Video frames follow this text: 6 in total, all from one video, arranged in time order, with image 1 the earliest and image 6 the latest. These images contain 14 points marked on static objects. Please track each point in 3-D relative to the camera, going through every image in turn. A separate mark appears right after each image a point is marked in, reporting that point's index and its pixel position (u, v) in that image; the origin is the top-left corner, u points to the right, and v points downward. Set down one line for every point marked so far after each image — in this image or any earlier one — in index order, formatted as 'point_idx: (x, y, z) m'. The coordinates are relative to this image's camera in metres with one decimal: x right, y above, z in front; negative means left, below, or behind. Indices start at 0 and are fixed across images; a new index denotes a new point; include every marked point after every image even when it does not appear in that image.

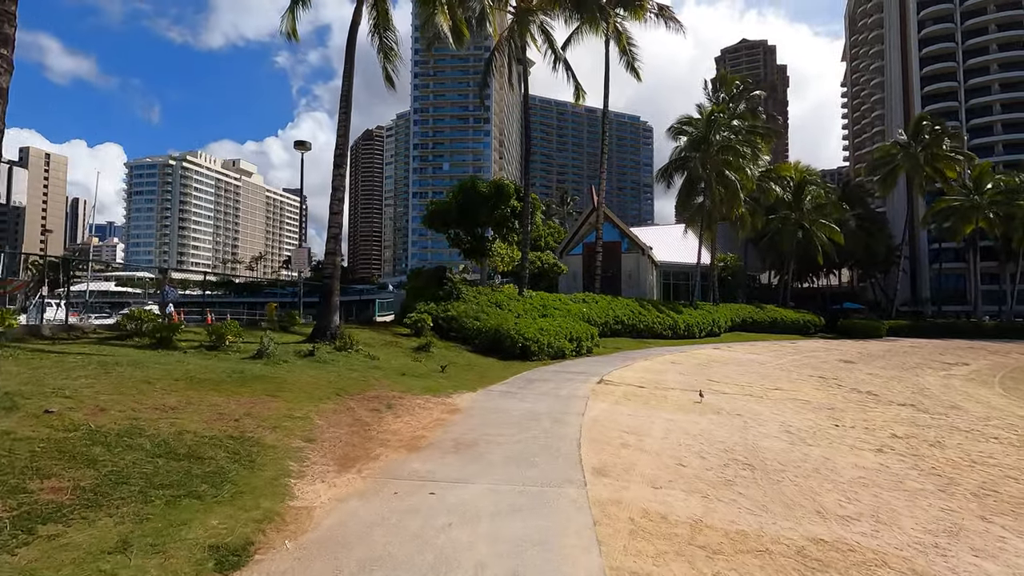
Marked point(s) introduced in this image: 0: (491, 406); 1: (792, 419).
0: (-0.3, -2.0, +9.0) m
1: (+5.3, -2.4, +9.9) m
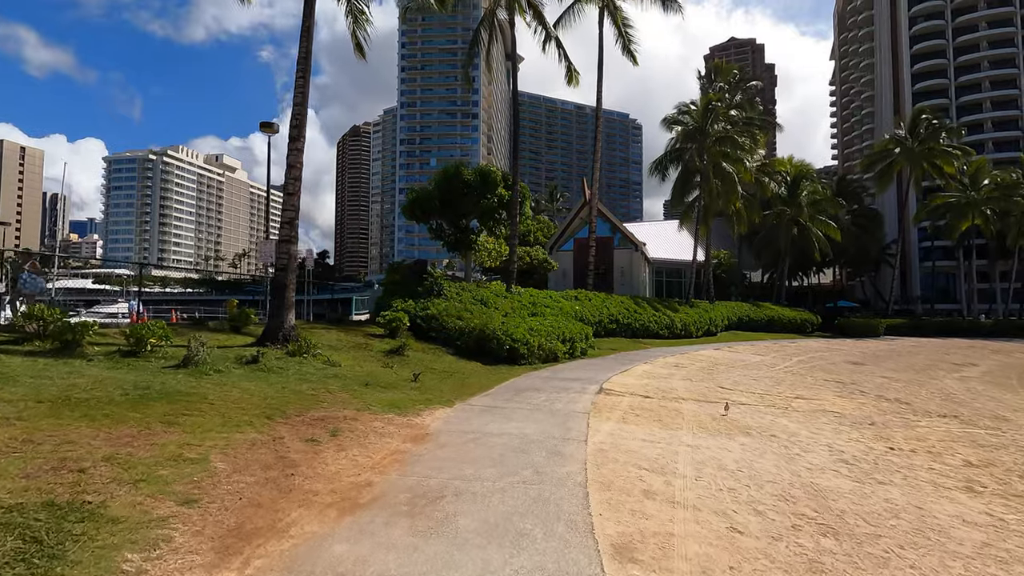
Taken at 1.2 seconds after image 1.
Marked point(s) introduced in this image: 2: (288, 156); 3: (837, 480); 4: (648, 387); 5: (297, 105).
0: (-0.5, -1.9, +7.1) m
1: (+5.0, -2.3, +8.2) m
2: (-4.9, +2.9, +11.6) m
3: (+3.6, -2.1, +5.9) m
4: (+3.2, -2.3, +12.4) m
5: (-4.8, +4.1, +11.8) m
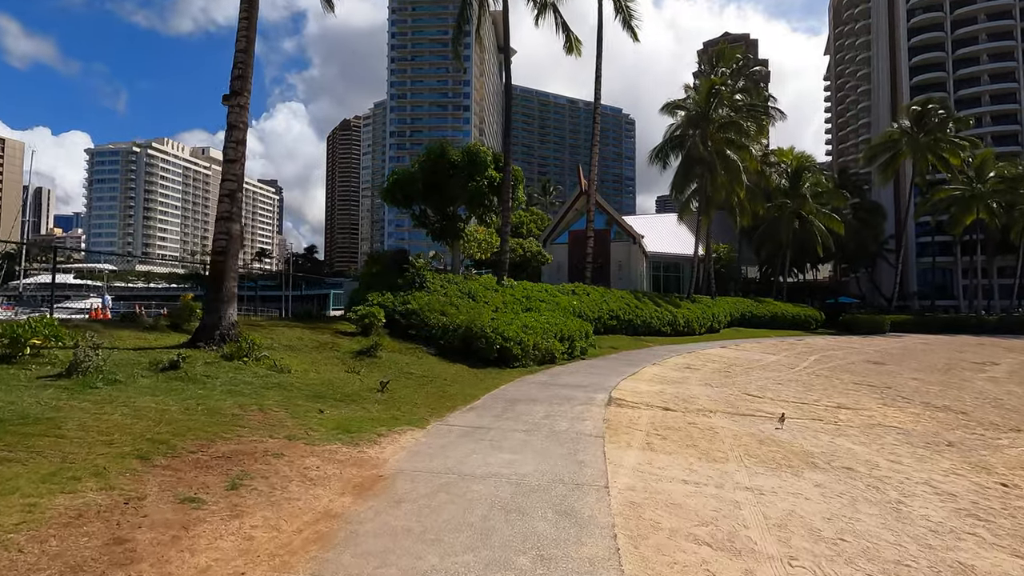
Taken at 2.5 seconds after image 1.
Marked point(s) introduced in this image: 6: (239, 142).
0: (-0.6, -1.7, +5.0) m
1: (+4.9, -2.1, +6.2) m
2: (-5.0, +3.1, +9.5) m
3: (+3.5, -1.9, +3.9) m
4: (+3.0, -2.1, +10.5) m
5: (-4.9, +4.3, +9.7) m
6: (-4.8, +2.6, +9.4) m
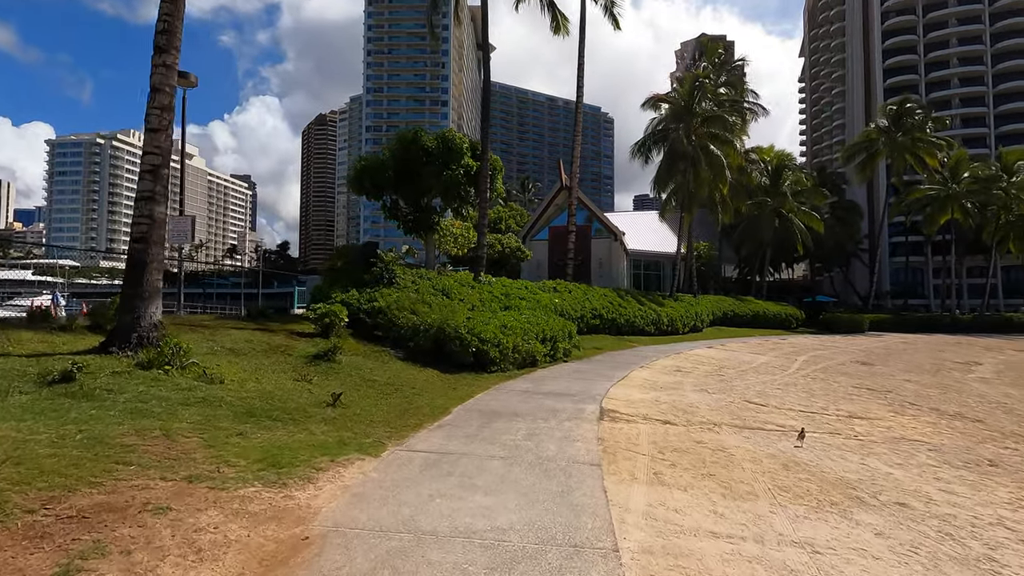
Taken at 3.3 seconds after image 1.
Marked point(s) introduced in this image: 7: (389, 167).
0: (-0.8, -1.6, +3.7) m
1: (+4.7, -2.1, +5.1) m
2: (-5.4, +3.2, +8.0) m
3: (+3.4, -1.9, +2.8) m
4: (+2.6, -2.0, +9.3) m
5: (-5.3, +4.4, +8.2) m
6: (-5.2, +2.7, +7.9) m
7: (-4.3, +4.2, +18.6) m
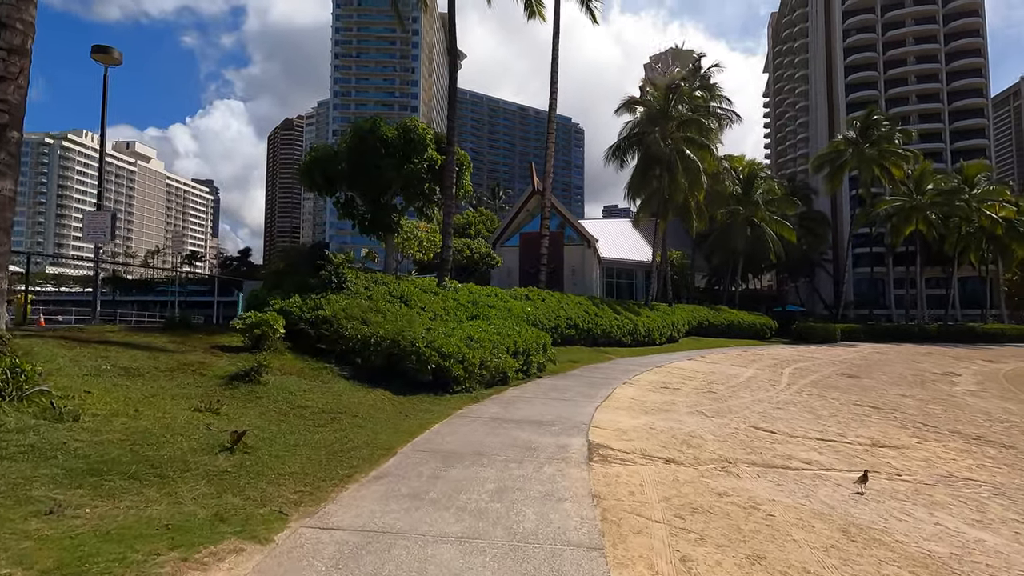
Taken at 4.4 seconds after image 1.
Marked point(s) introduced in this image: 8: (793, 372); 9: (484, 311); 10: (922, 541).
0: (-1.0, -1.6, +1.9) m
1: (+4.4, -2.1, +3.6) m
2: (-5.8, +3.1, +6.0) m
3: (+3.2, -1.9, +1.2) m
4: (+2.1, -2.1, +7.7) m
5: (-5.7, +4.3, +6.2) m
6: (-5.6, +2.6, +6.0) m
7: (-5.3, +4.0, +16.7) m
8: (+10.1, -3.0, +19.1) m
9: (-0.8, -0.6, +15.1) m
10: (+3.4, -2.1, +4.4) m
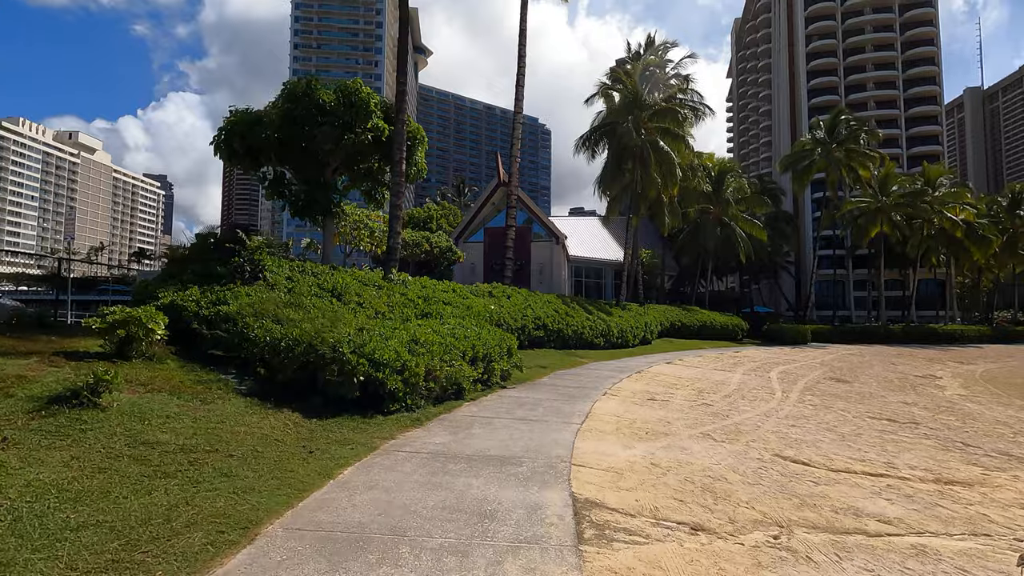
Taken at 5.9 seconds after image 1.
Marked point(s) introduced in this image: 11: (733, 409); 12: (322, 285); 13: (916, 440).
0: (-1.1, -1.4, -0.4) m
1: (+4.1, -1.9, +1.6) m
2: (-6.1, +3.4, +3.3) m
3: (+3.1, -1.7, -0.9) m
4: (+1.6, -1.9, +5.5) m
5: (-6.0, +4.6, +3.6) m
6: (-5.9, +2.9, +3.3) m
7: (-6.3, +4.2, +14.0) m
8: (+8.9, -2.9, +17.4) m
9: (-1.8, -0.5, +12.7) m
10: (+3.1, -1.9, +2.3) m
11: (+4.3, -2.3, +10.3) m
12: (-3.9, +0.1, +11.0) m
13: (+6.8, -2.5, +9.0) m
